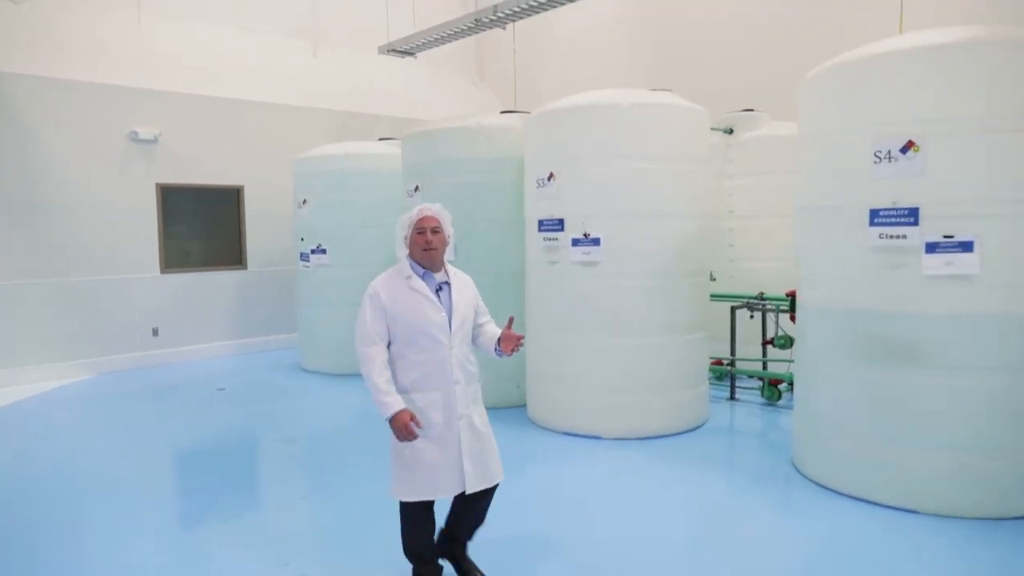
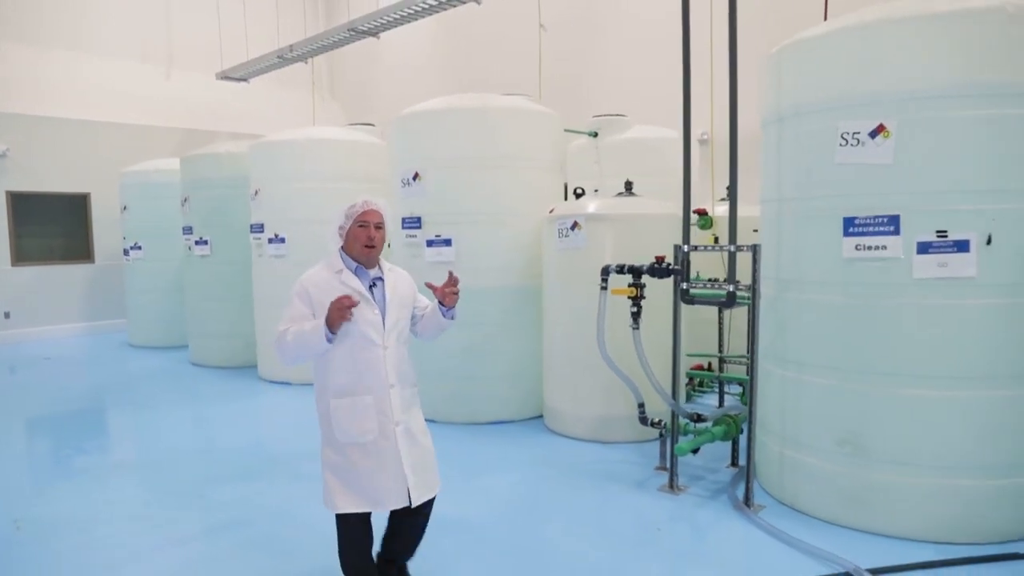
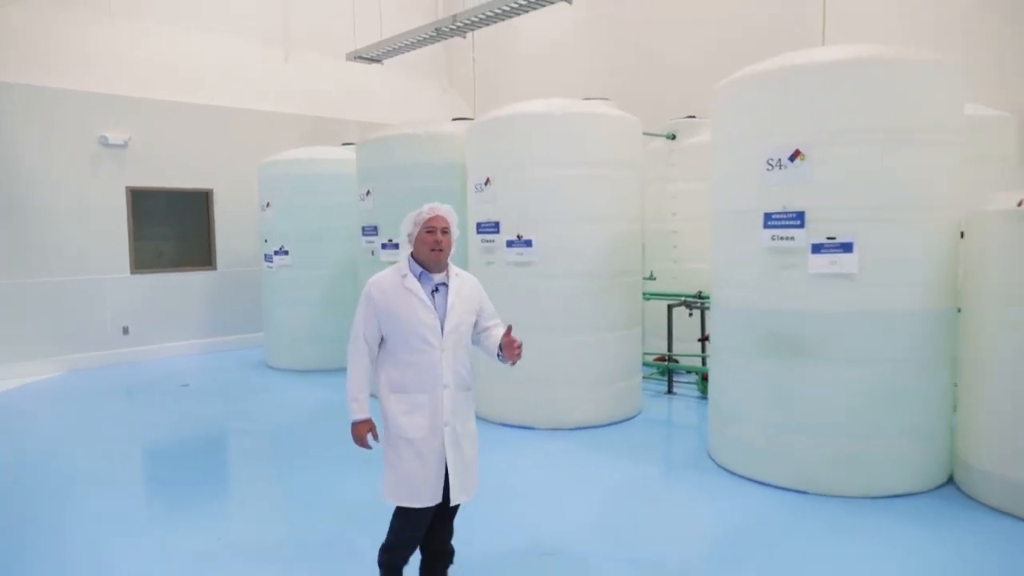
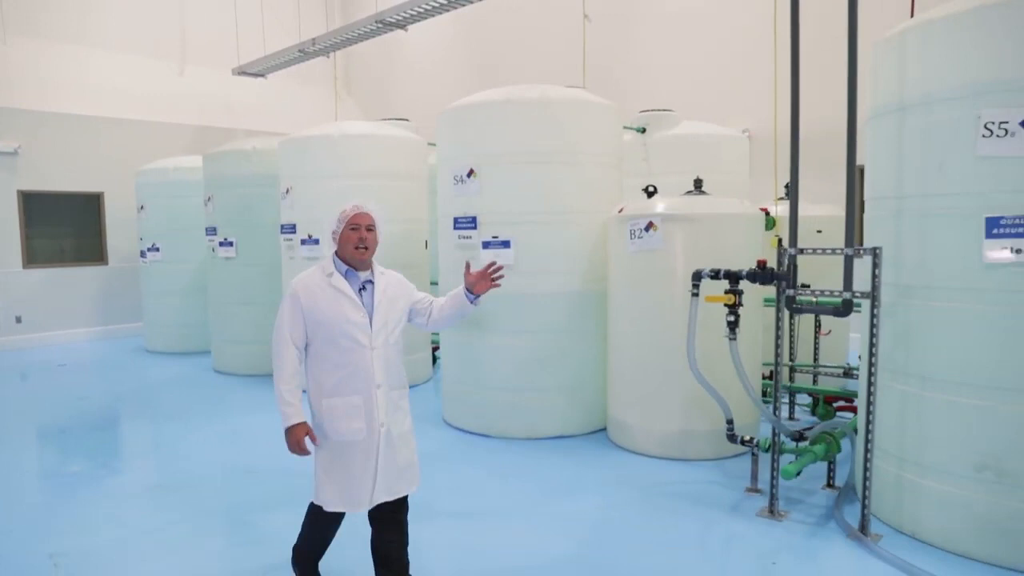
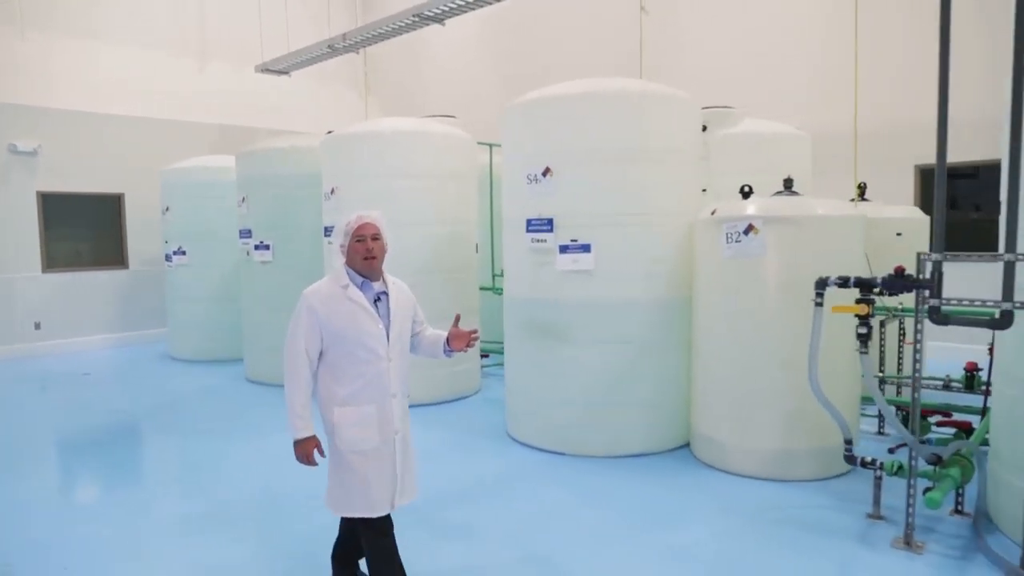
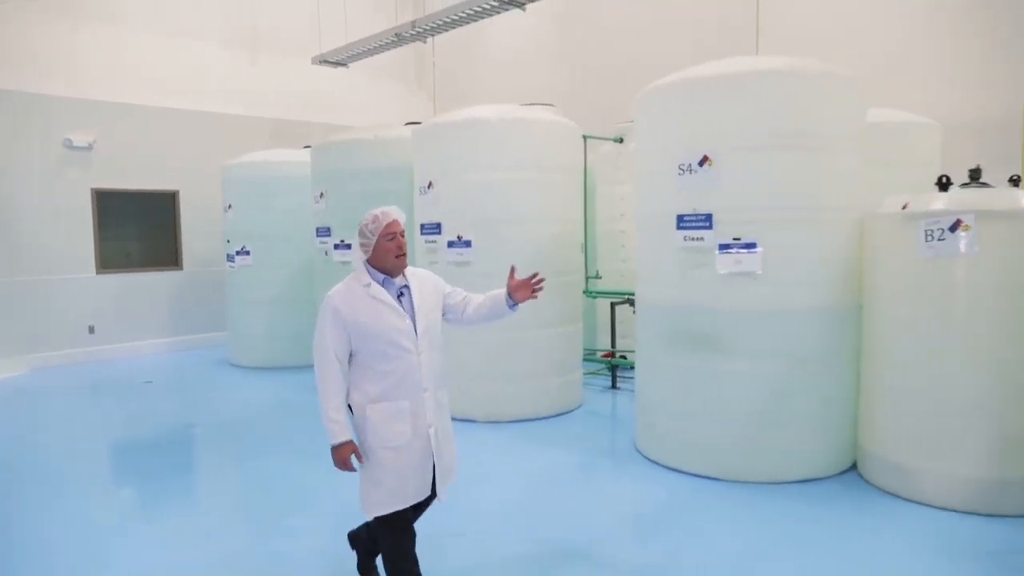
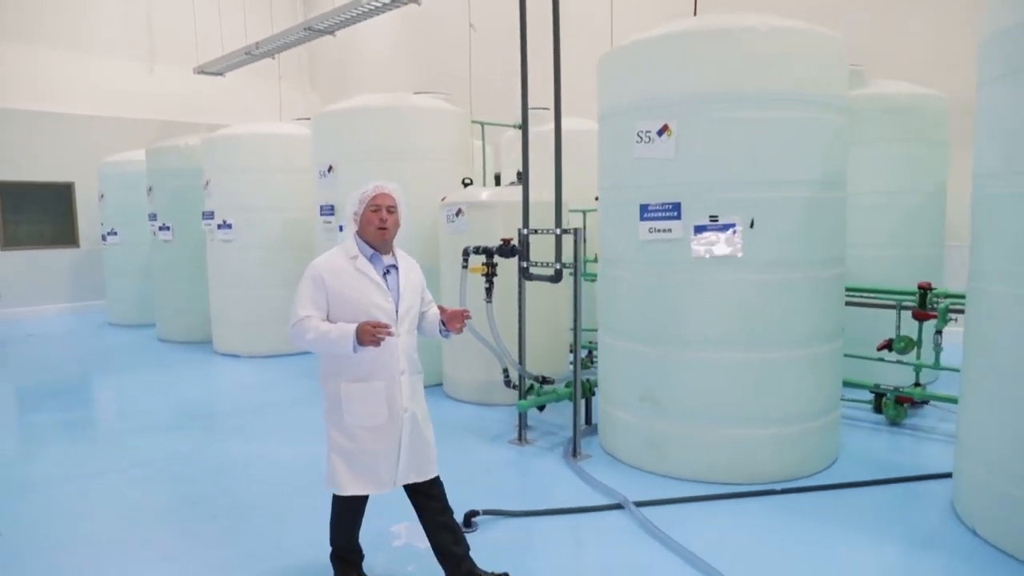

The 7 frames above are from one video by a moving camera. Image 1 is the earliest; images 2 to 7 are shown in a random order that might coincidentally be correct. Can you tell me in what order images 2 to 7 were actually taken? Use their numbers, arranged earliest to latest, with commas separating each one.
3, 6, 5, 4, 2, 7
